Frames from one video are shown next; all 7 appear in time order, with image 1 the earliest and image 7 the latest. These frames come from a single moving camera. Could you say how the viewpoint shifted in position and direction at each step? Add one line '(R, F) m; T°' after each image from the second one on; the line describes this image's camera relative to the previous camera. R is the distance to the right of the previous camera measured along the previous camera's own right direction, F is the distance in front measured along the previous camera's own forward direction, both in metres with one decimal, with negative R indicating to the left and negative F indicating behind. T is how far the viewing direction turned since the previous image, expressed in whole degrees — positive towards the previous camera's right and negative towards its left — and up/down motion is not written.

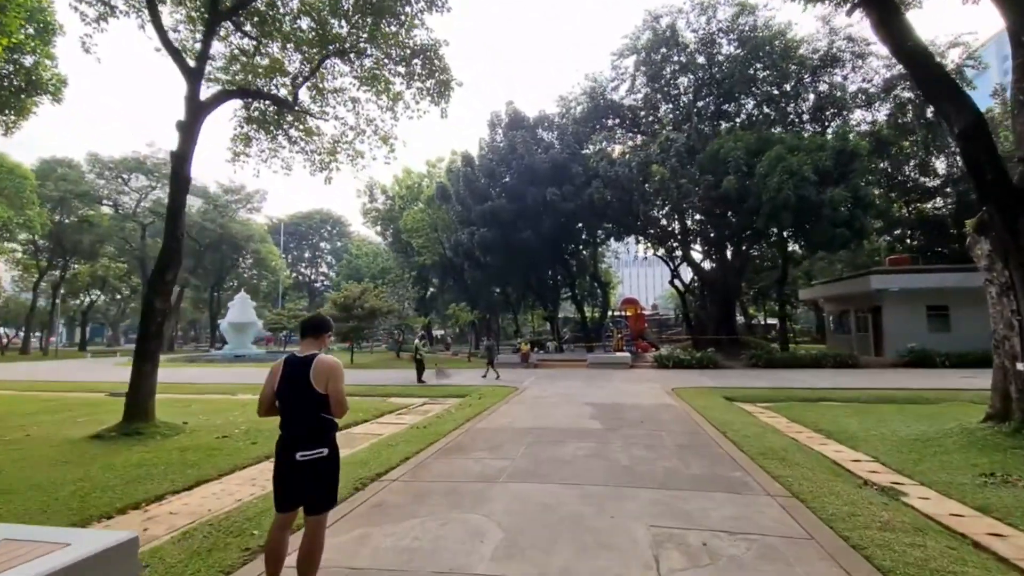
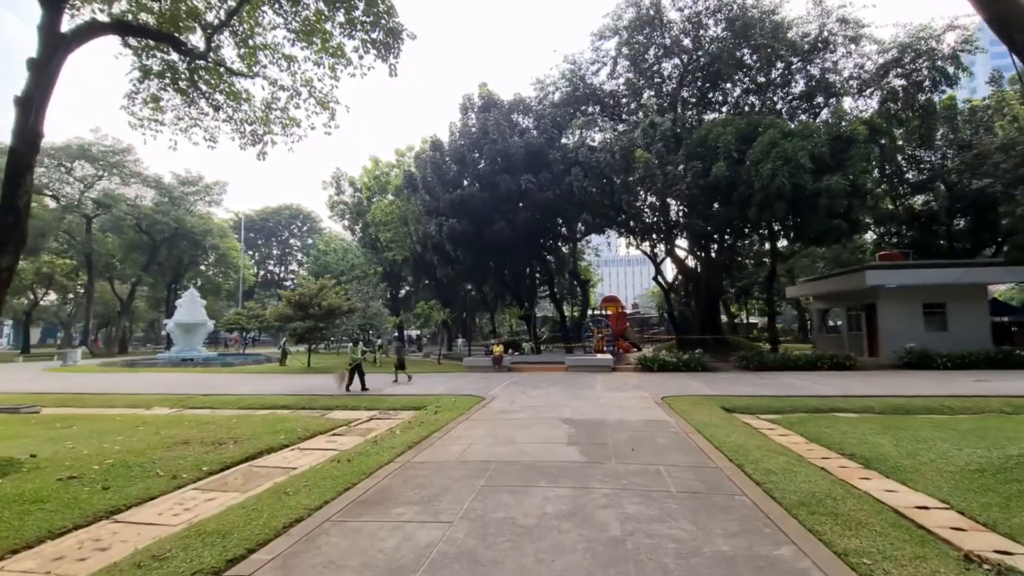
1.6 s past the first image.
(+0.3, +1.9) m; +2°
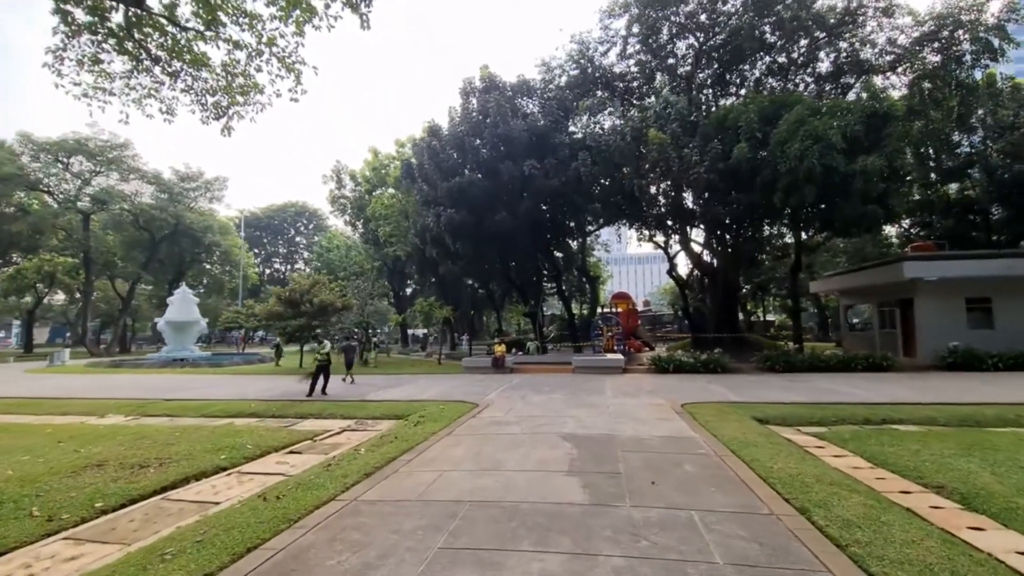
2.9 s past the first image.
(+0.3, +1.5) m; -1°
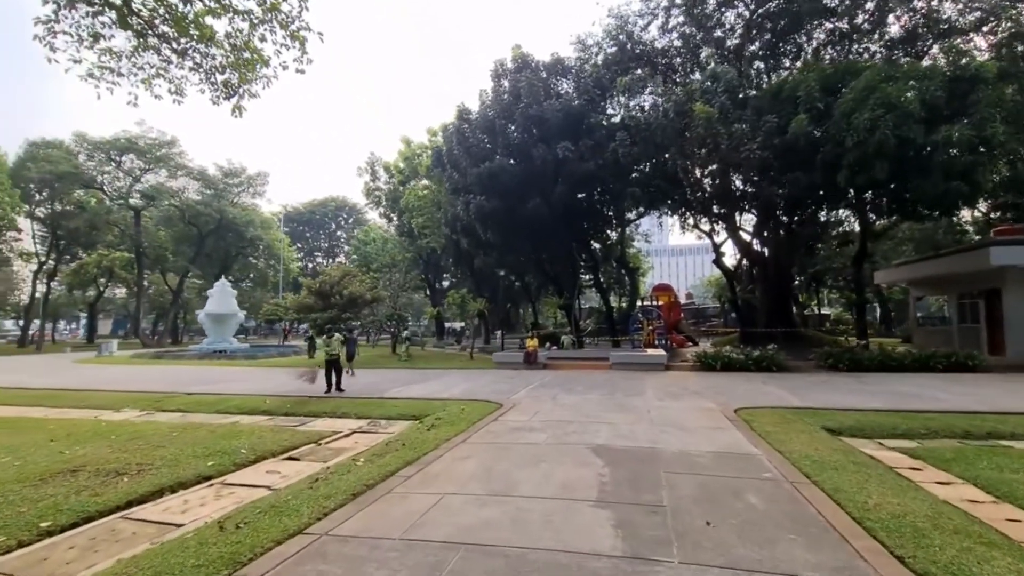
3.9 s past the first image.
(+0.2, +1.0) m; -5°
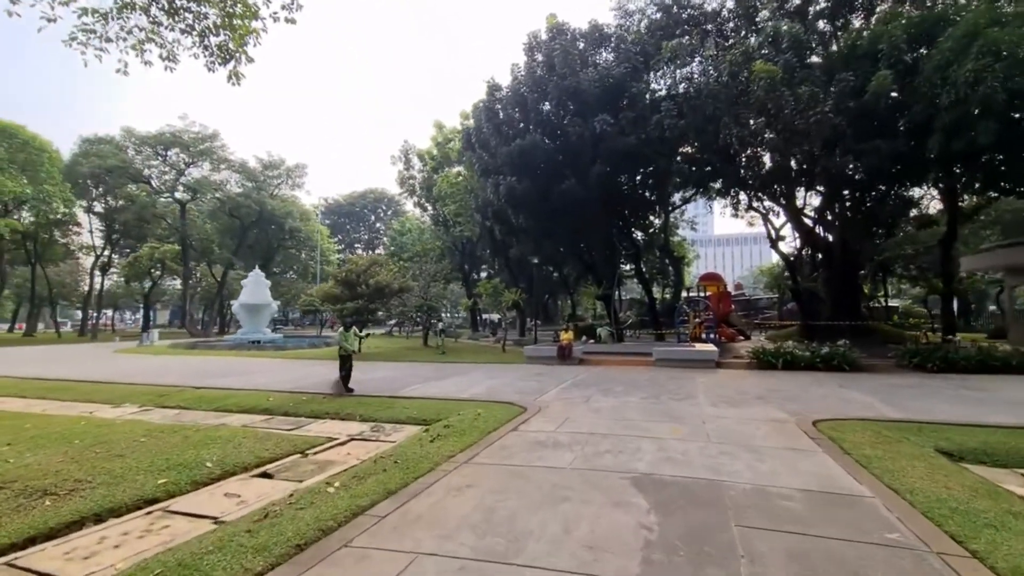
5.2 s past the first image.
(+0.2, +1.4) m; -5°
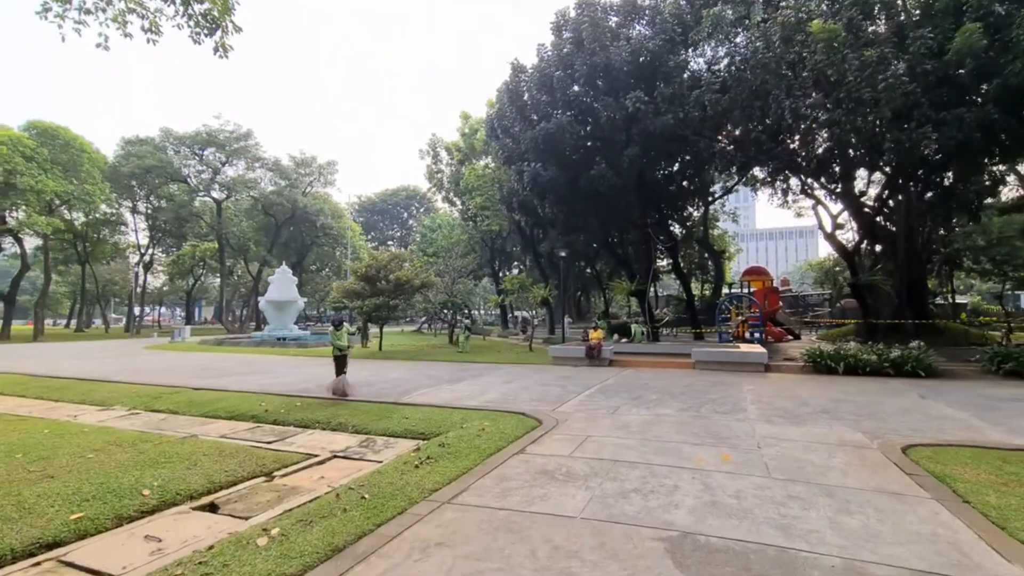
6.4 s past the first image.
(+0.3, +1.2) m; -4°
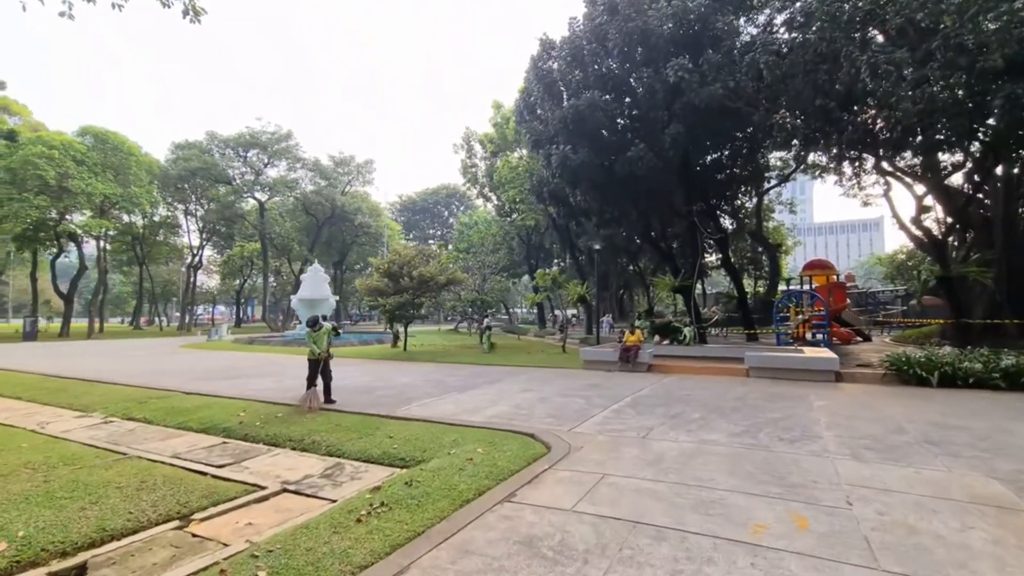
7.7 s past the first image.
(+0.5, +1.4) m; -5°
